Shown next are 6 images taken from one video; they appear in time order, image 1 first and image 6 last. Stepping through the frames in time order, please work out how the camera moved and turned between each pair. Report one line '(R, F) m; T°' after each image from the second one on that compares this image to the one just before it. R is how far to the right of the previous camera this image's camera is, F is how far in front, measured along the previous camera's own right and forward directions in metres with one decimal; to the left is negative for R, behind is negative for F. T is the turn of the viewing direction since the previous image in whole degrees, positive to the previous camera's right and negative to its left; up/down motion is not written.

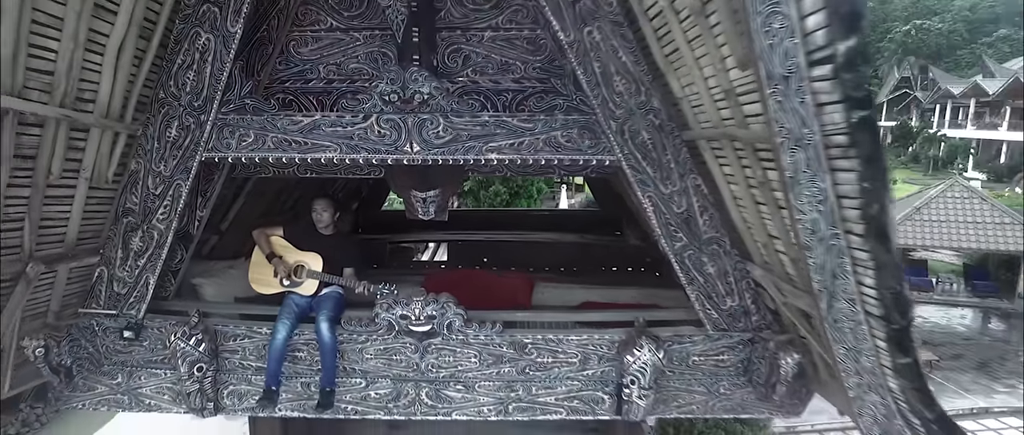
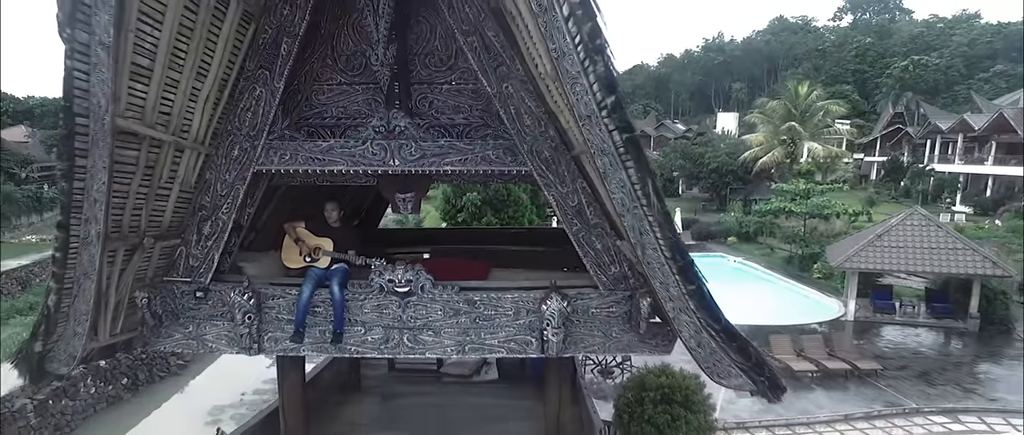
(+0.3, -1.1) m; -1°
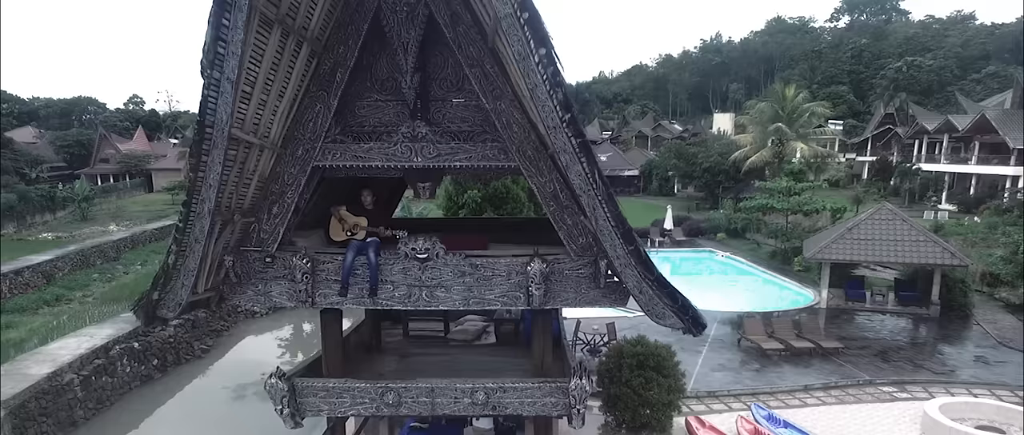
(+0.1, -1.1) m; 0°
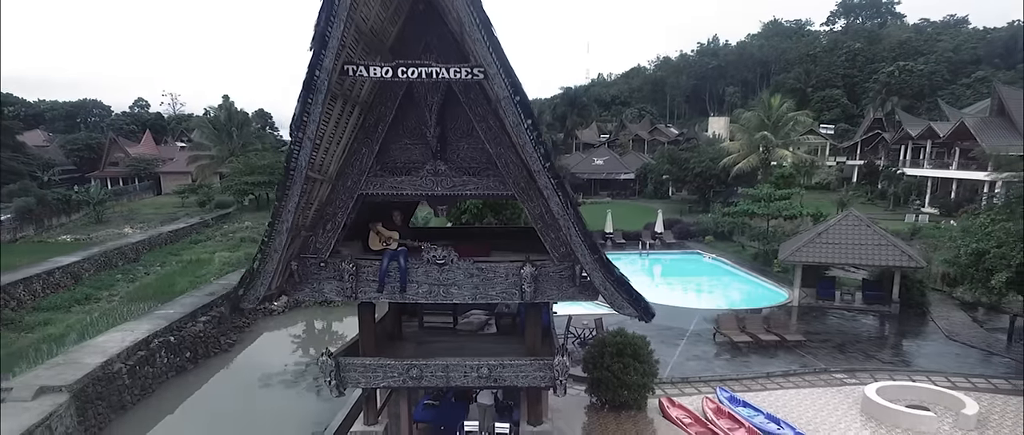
(0.0, -1.4) m; 0°
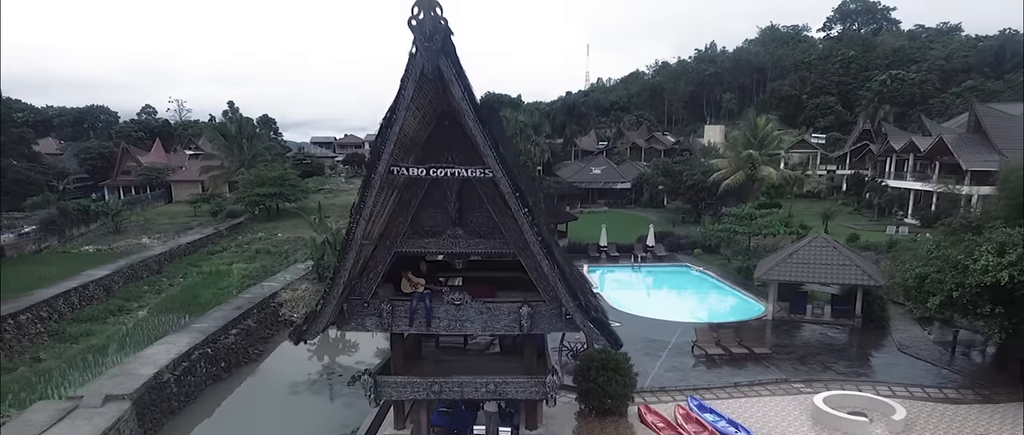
(0.0, -1.7) m; 0°
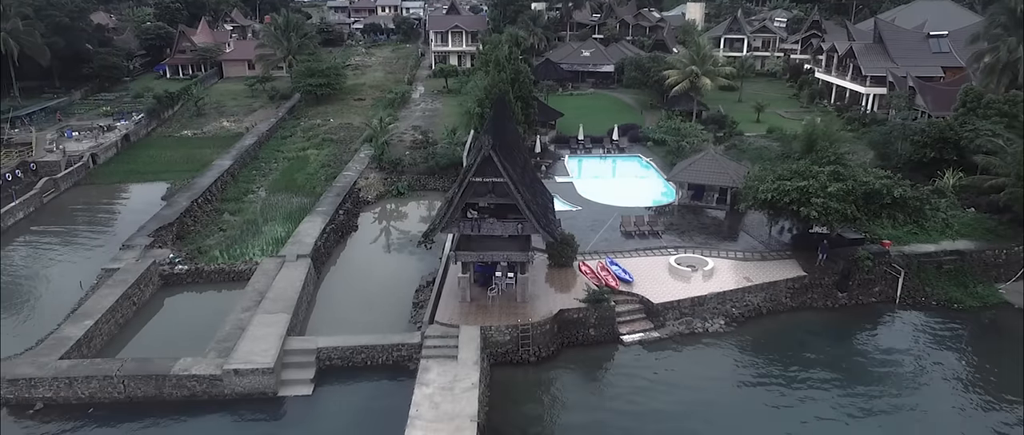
(0.0, -9.6) m; 0°
